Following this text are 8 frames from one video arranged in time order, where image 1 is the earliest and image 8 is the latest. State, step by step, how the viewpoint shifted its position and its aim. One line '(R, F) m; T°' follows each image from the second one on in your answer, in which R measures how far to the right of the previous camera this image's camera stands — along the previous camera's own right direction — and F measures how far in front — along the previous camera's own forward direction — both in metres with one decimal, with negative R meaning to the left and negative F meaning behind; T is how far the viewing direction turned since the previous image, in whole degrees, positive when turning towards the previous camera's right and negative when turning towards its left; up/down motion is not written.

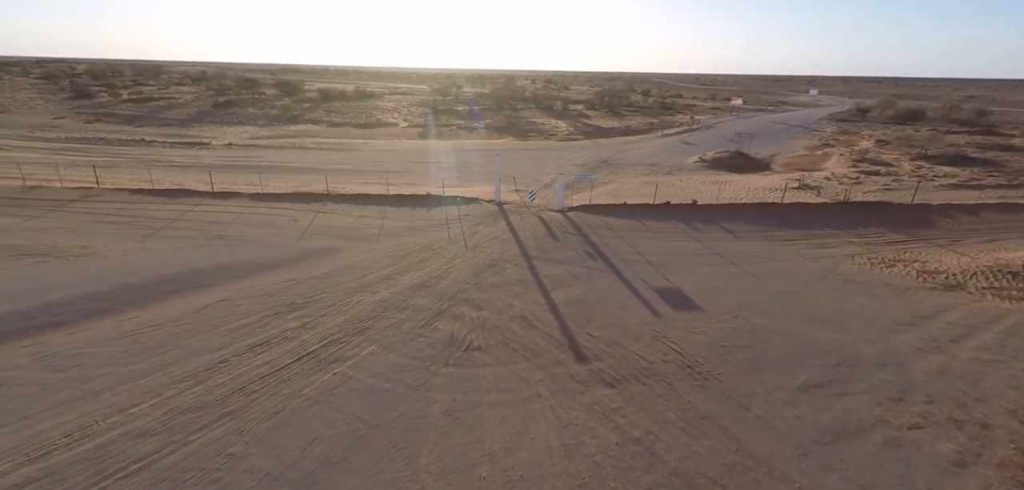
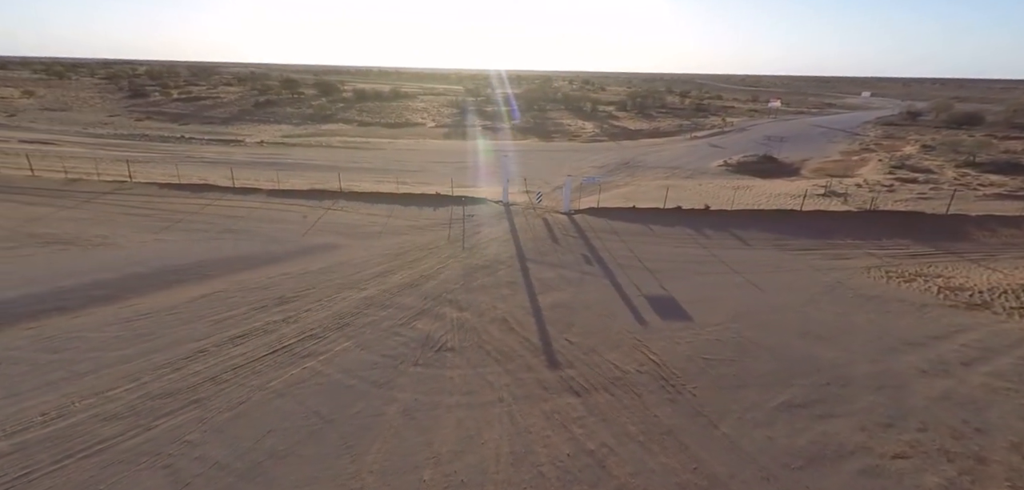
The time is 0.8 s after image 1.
(+1.2, +0.2) m; -4°
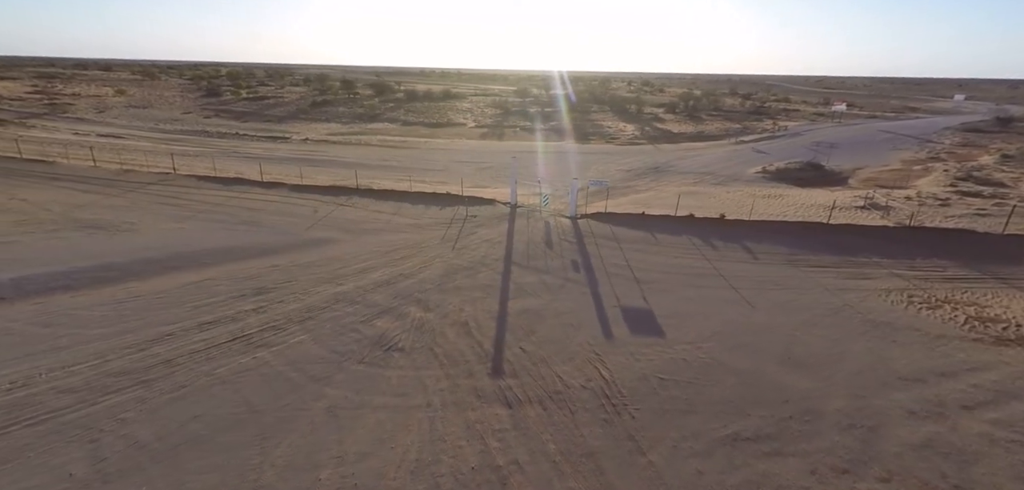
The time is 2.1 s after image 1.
(+2.0, +0.3) m; -6°
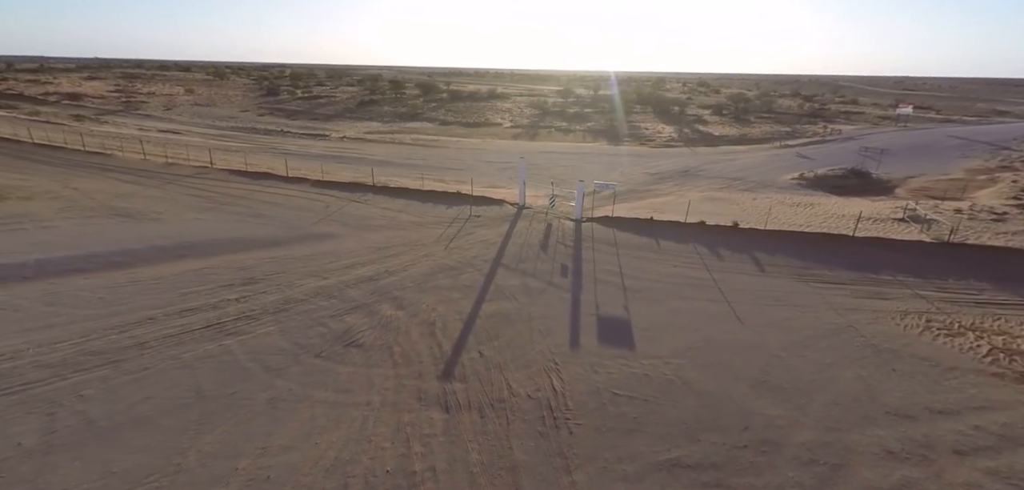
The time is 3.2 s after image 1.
(+1.7, +0.3) m; -5°
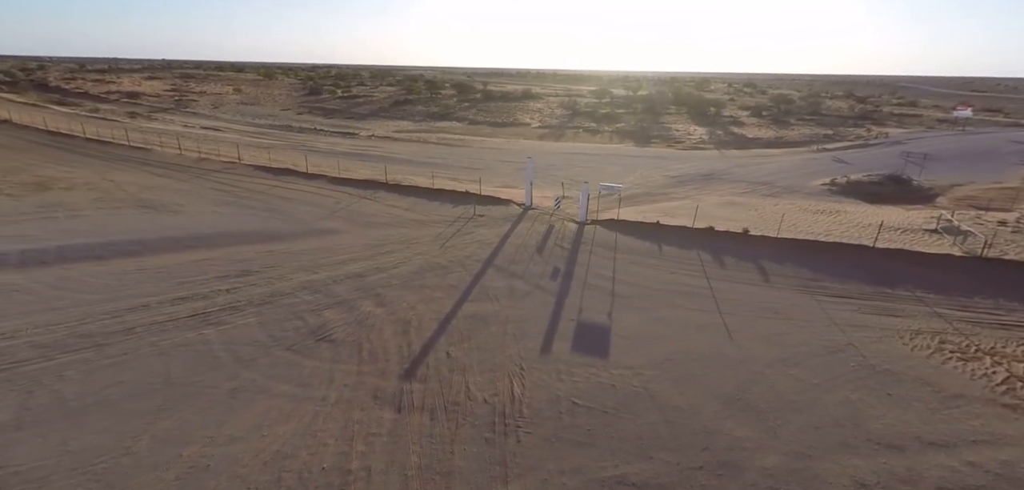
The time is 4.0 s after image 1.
(+1.3, +0.2) m; -4°
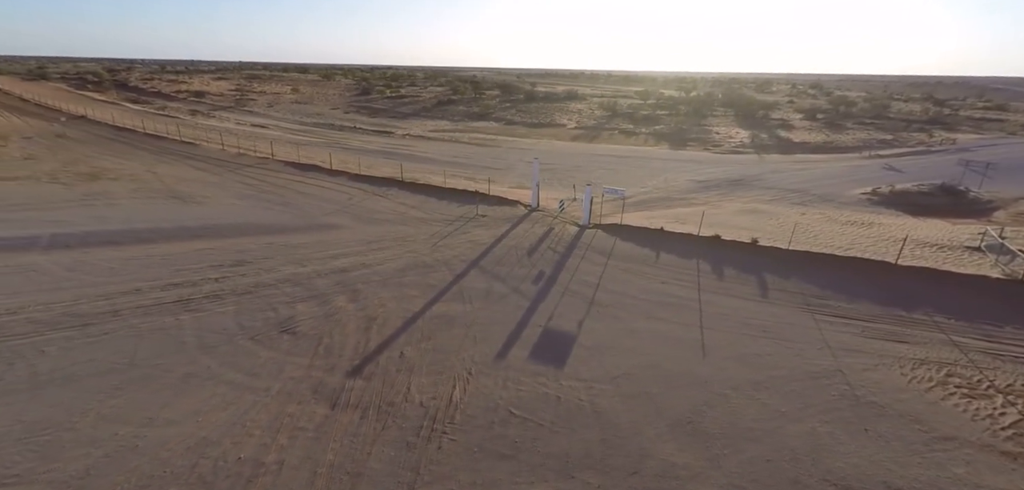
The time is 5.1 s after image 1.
(+1.8, +0.3) m; -6°
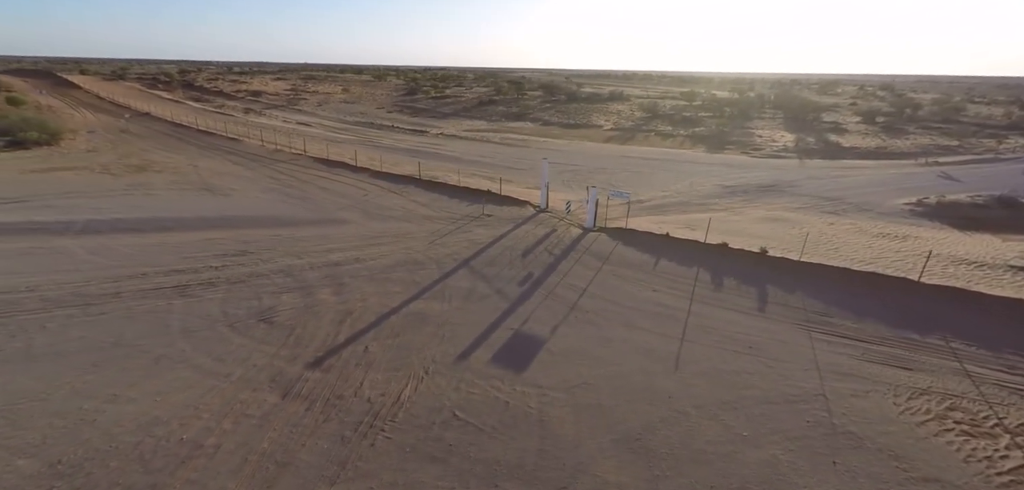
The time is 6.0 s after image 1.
(+1.6, +0.2) m; -5°
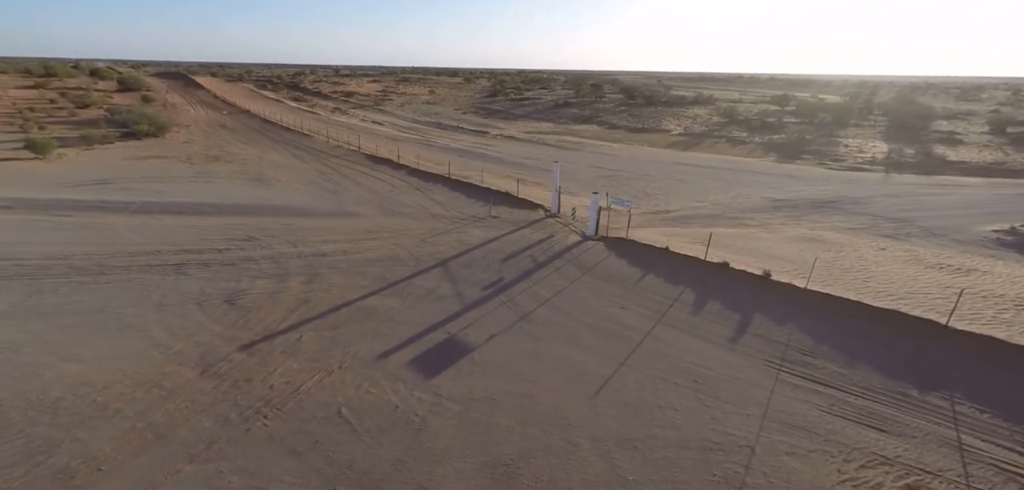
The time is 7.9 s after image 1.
(+3.1, +0.6) m; -10°
